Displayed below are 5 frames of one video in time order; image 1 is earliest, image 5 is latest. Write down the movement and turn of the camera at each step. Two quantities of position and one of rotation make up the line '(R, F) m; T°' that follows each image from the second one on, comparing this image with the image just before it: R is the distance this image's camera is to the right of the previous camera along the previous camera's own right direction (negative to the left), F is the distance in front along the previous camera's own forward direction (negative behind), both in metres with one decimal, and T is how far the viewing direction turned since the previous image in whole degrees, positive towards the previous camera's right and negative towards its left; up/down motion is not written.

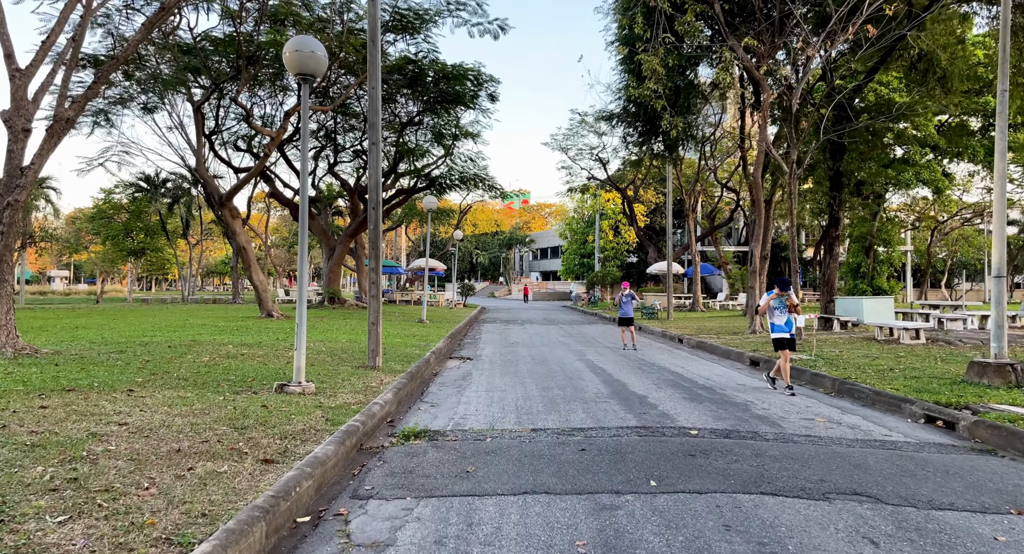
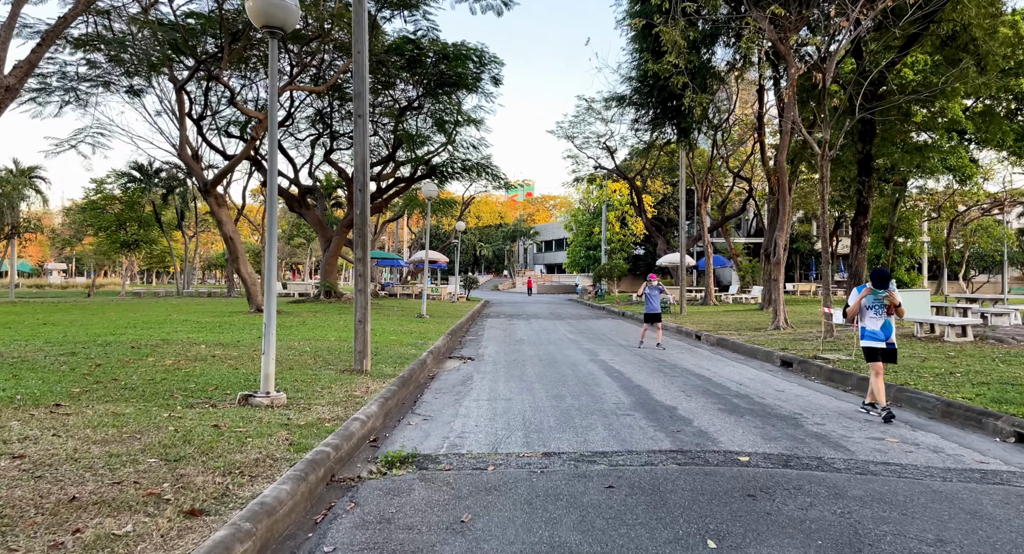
(0.0, +1.2) m; 0°
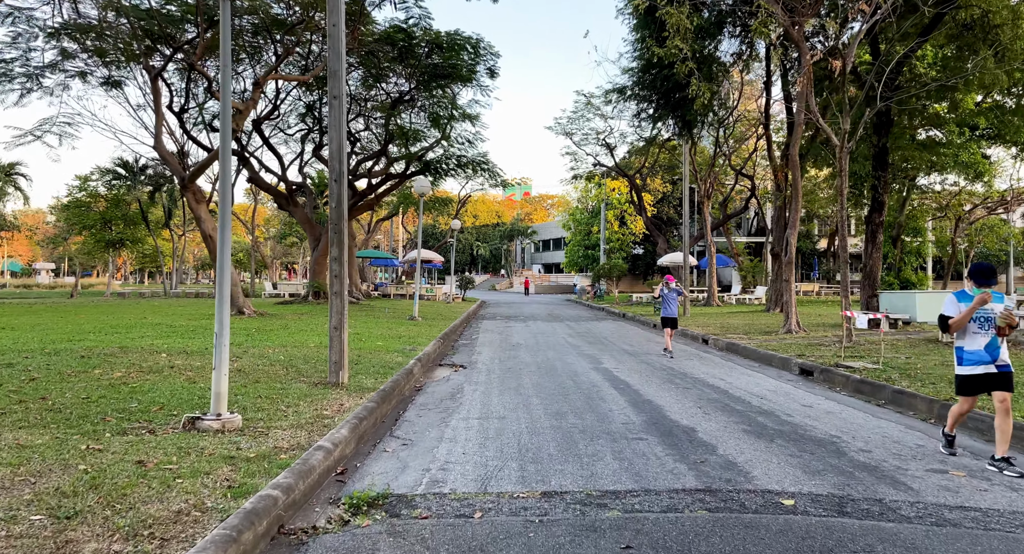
(0.0, +1.0) m; 0°
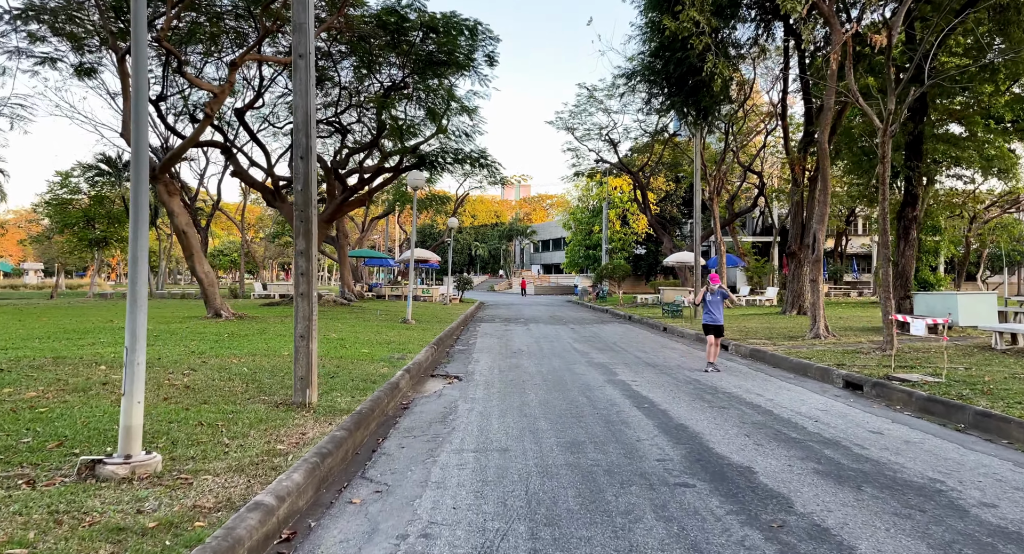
(0.0, +1.4) m; 0°
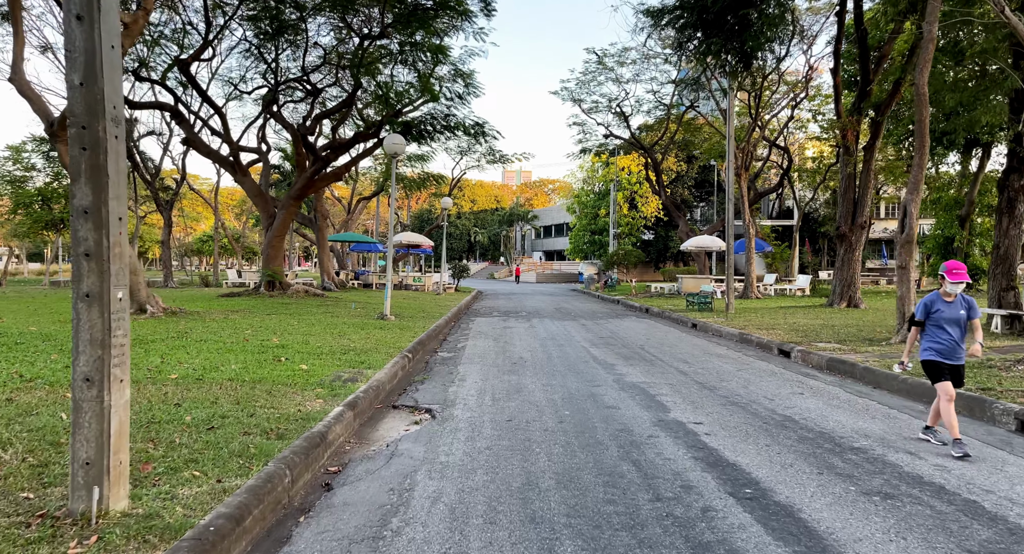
(0.0, +3.3) m; 0°
